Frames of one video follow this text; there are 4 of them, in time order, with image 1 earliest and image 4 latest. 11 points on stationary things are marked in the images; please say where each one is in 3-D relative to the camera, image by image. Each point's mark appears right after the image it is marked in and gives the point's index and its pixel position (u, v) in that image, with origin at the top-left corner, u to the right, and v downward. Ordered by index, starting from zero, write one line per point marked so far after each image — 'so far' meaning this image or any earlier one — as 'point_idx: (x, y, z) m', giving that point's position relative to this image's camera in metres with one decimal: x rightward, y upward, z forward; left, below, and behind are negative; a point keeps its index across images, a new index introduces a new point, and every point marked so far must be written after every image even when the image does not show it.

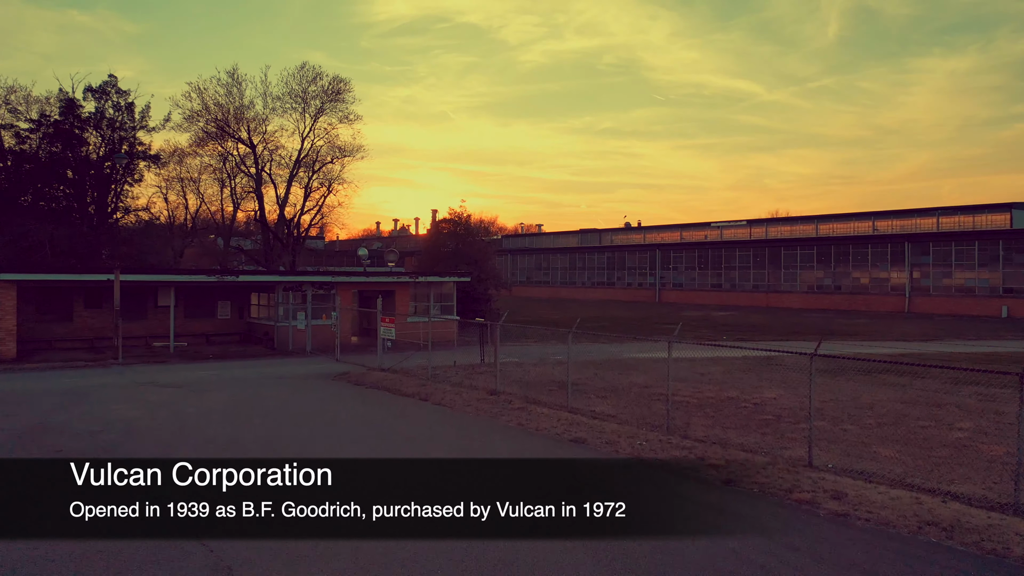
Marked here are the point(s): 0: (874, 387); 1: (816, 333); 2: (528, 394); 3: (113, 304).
0: (+3.6, -1.0, +8.7) m
1: (+5.9, -0.9, +17.0) m
2: (+0.1, -1.0, +7.9) m
3: (-4.9, -0.2, +10.9) m
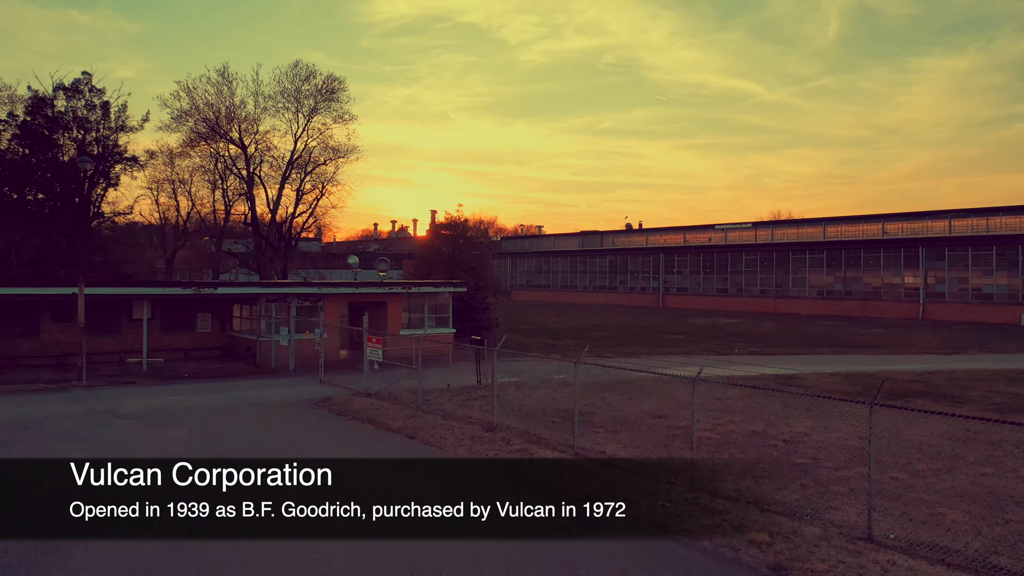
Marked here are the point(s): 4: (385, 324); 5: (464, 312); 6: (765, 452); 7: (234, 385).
0: (+3.6, -1.1, +7.8) m
1: (+5.9, -1.0, +16.1) m
2: (+0.1, -1.1, +7.0) m
3: (-4.9, -0.4, +10.0) m
4: (-1.9, -0.6, +13.4) m
5: (-0.9, -0.5, +17.3) m
6: (+1.8, -1.2, +6.3) m
7: (-3.2, -1.1, +10.2) m
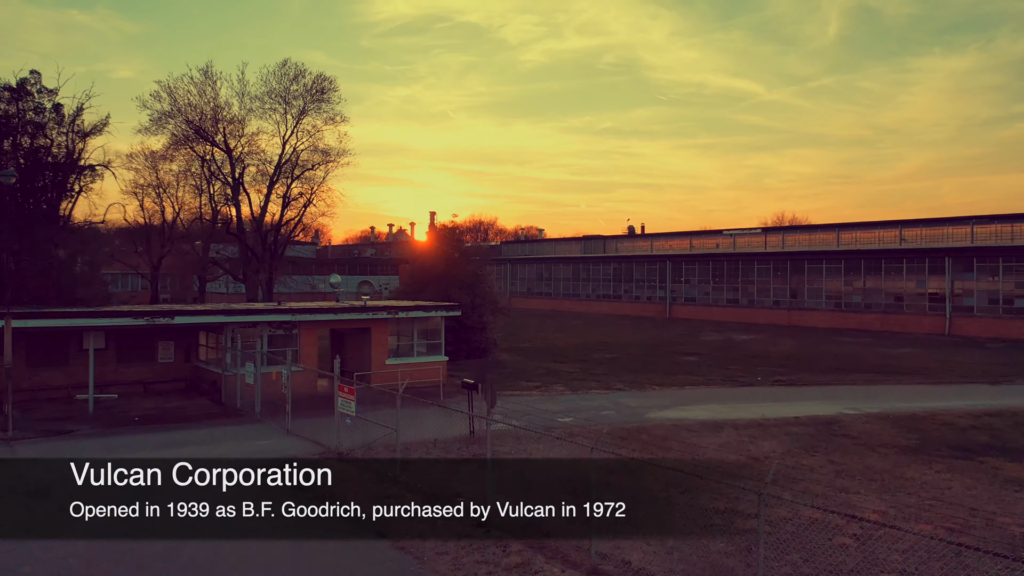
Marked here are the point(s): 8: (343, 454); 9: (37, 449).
0: (+3.6, -1.5, +6.4) m
1: (+5.9, -1.4, +14.7) m
2: (+0.1, -1.5, +5.6) m
3: (-4.9, -0.7, +8.6) m
4: (-1.9, -0.9, +12.0) m
5: (-1.0, -0.8, +15.9) m
6: (+1.8, -1.5, +4.9) m
7: (-3.2, -1.4, +8.8) m
8: (-1.4, -1.4, +7.6) m
9: (-4.3, -1.5, +8.0) m
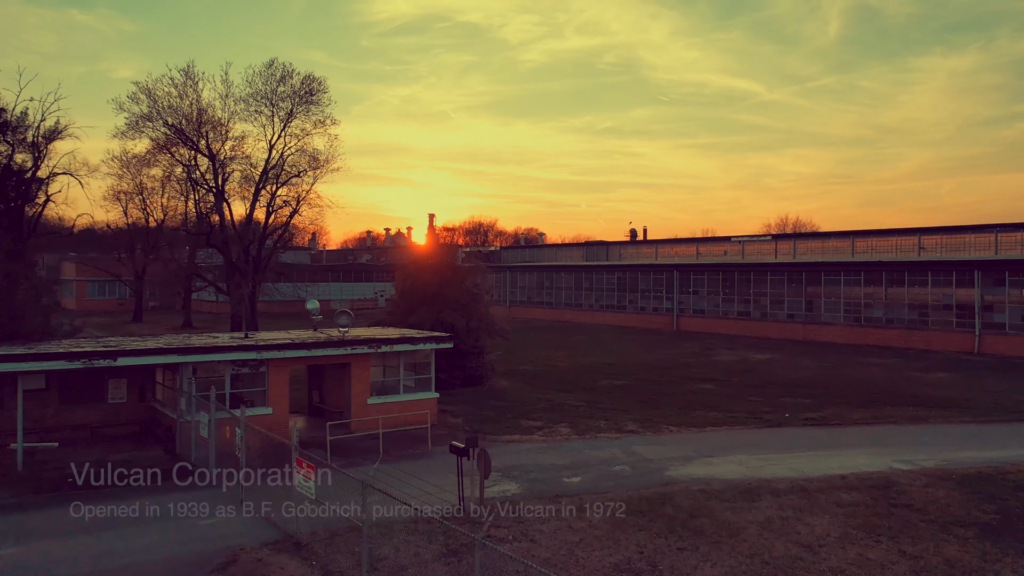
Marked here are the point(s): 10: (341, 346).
0: (+3.5, -1.8, +5.0) m
1: (+5.9, -1.7, +13.3) m
2: (+0.1, -1.8, +4.2) m
3: (-5.0, -1.1, +7.2) m
4: (-2.0, -1.3, +10.6) m
5: (-1.0, -1.2, +14.5) m
6: (+1.8, -1.9, +3.5) m
7: (-3.2, -1.8, +7.4) m
8: (-1.5, -1.8, +6.2) m
9: (-4.3, -1.8, +6.6) m
10: (-2.0, -0.7, +10.2) m
